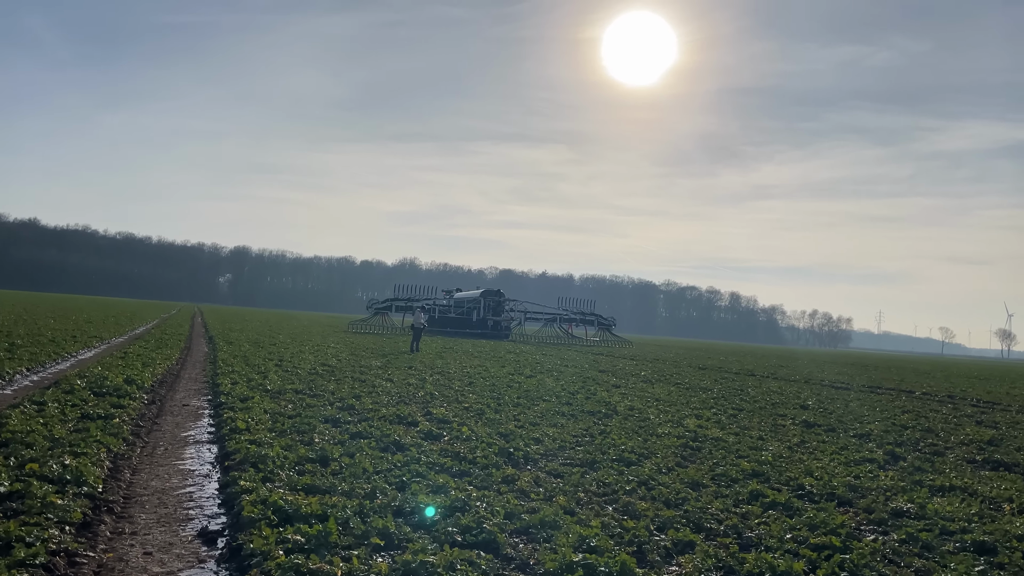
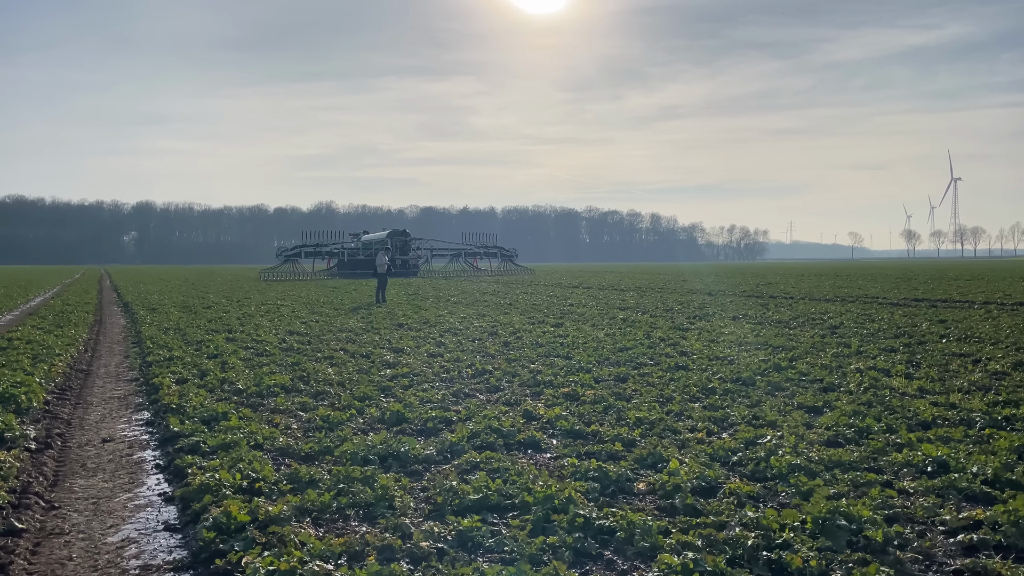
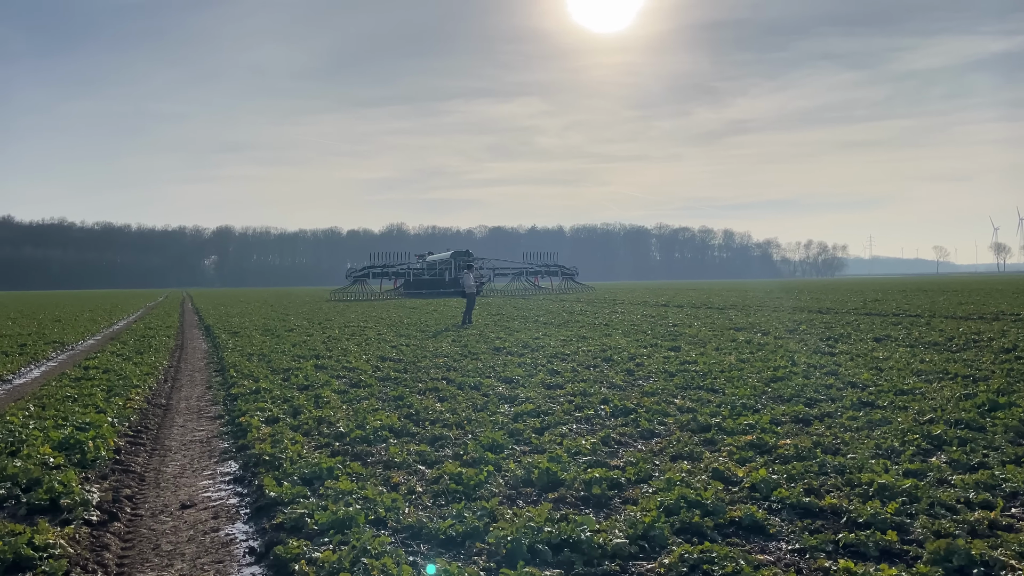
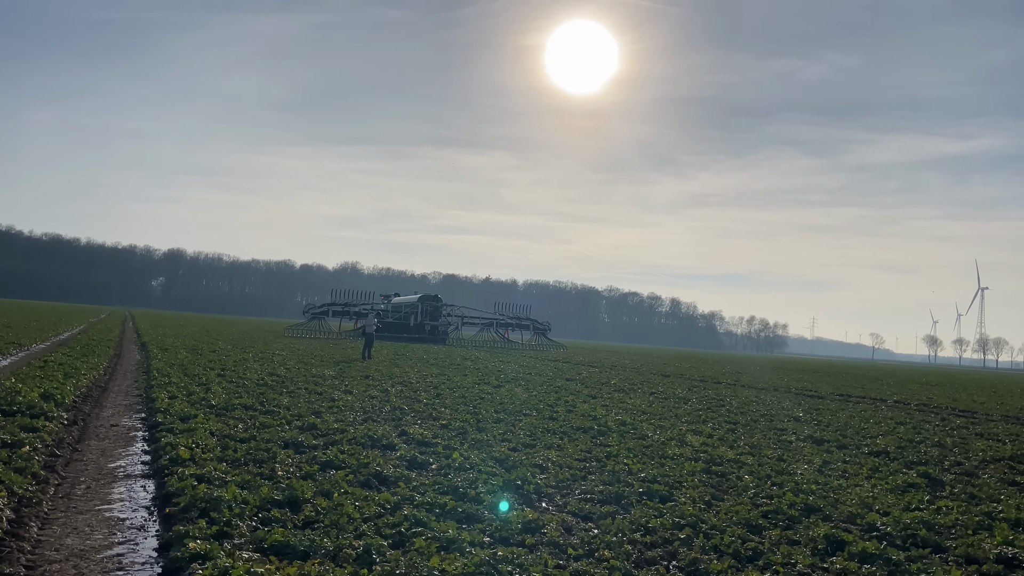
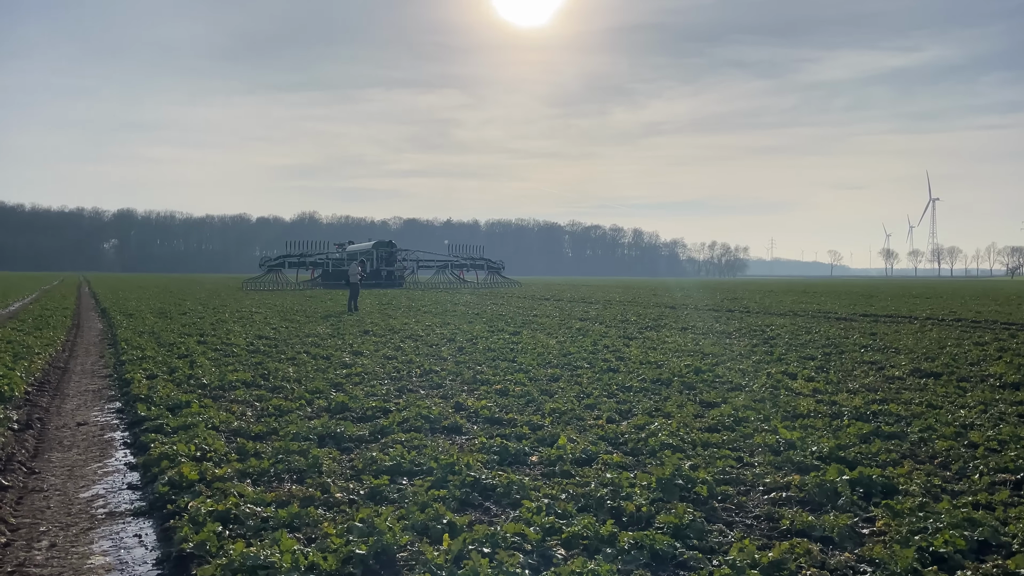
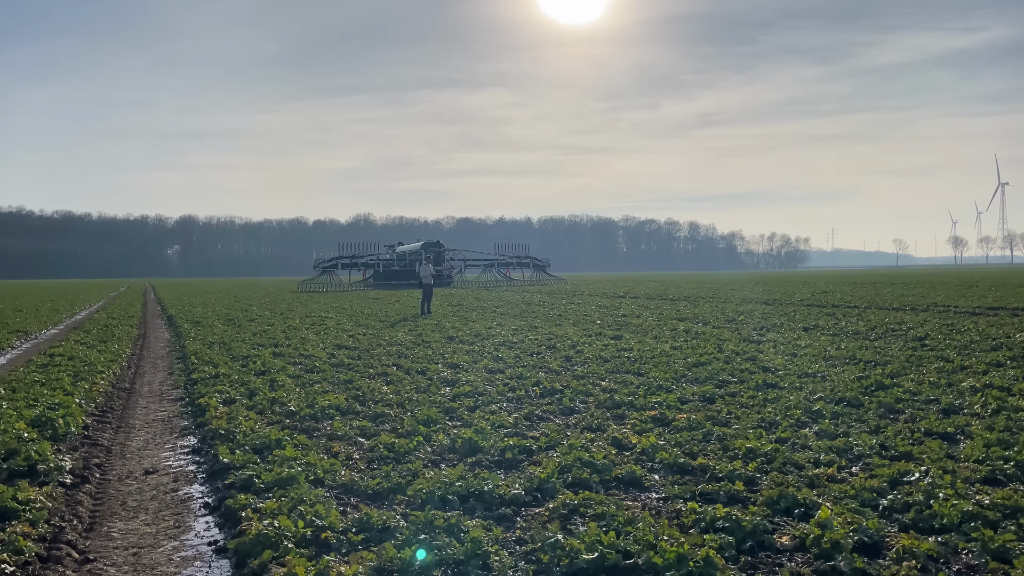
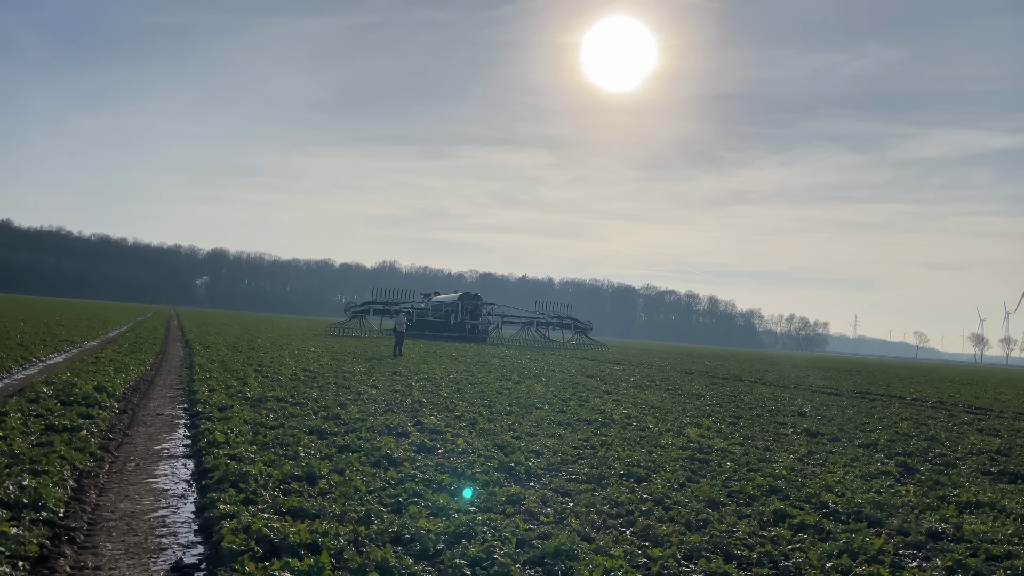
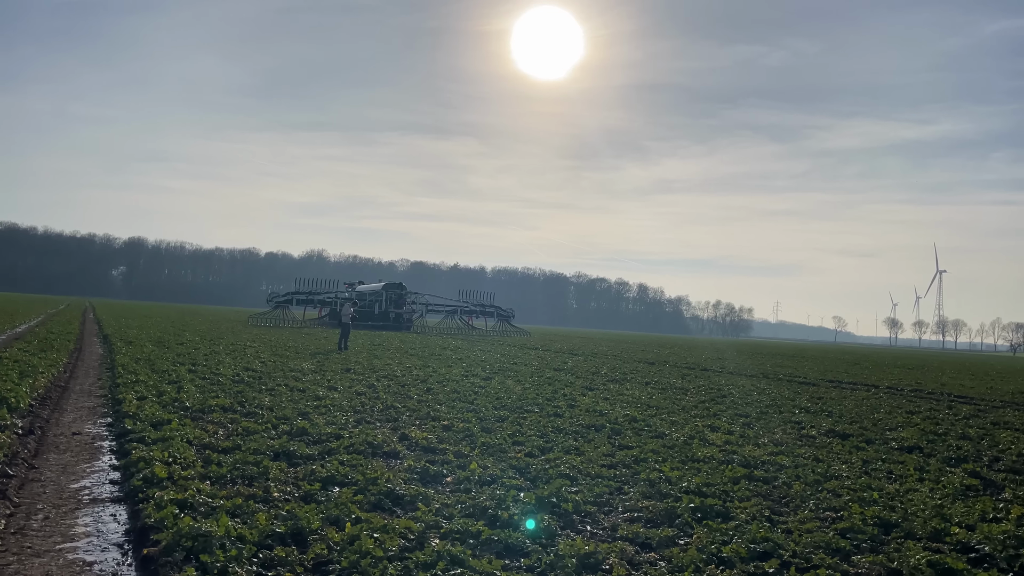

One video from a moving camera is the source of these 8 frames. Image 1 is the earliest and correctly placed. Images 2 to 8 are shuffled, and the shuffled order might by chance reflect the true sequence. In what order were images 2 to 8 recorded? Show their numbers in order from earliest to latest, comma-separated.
7, 4, 8, 5, 2, 6, 3
